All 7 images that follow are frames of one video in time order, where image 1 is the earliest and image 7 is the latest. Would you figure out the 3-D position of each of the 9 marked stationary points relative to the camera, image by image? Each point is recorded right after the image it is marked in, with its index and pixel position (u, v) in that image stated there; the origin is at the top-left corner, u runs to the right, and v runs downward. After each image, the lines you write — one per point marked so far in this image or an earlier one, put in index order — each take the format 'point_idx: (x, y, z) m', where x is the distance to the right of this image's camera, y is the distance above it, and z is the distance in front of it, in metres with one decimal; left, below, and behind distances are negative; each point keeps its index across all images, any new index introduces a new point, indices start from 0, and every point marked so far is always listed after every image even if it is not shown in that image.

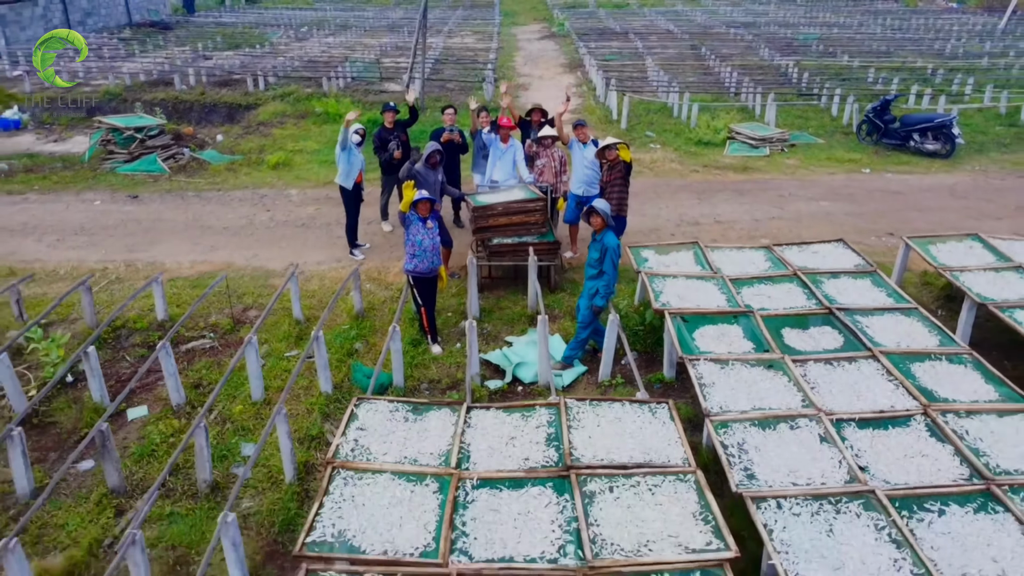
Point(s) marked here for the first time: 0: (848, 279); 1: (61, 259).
0: (+2.1, +0.1, +5.5) m
1: (-3.6, +0.2, +7.1) m
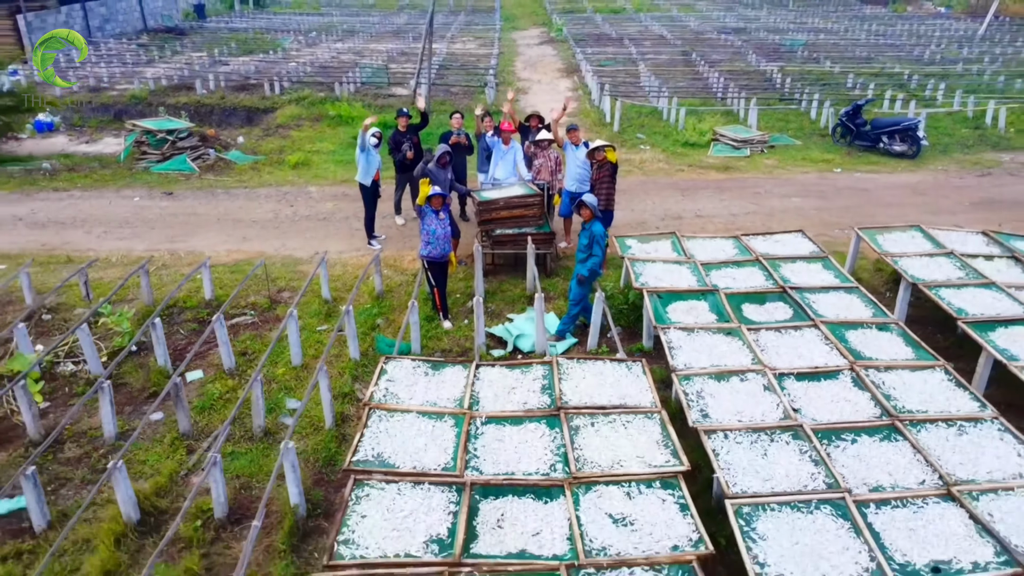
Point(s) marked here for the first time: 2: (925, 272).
0: (+2.1, +0.2, +6.4) m
1: (-3.6, +0.4, +7.9) m
2: (+2.9, +0.1, +6.2) m
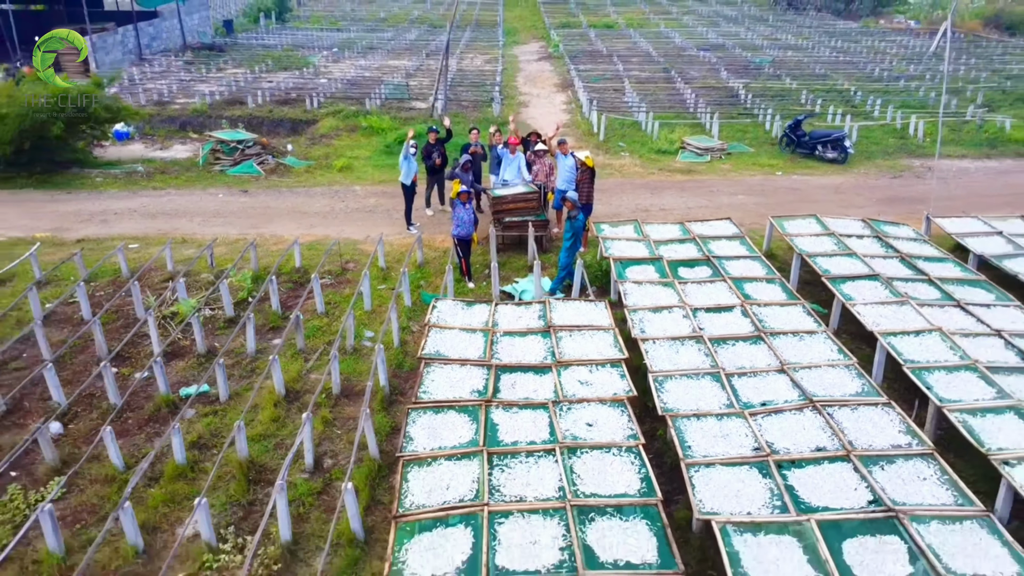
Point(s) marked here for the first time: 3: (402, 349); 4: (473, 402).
0: (+2.2, +0.5, +8.9) m
1: (-3.6, +0.7, +10.5) m
2: (+3.0, +0.4, +8.7) m
3: (-0.9, -0.5, +7.5) m
4: (-0.3, -0.8, +5.9) m
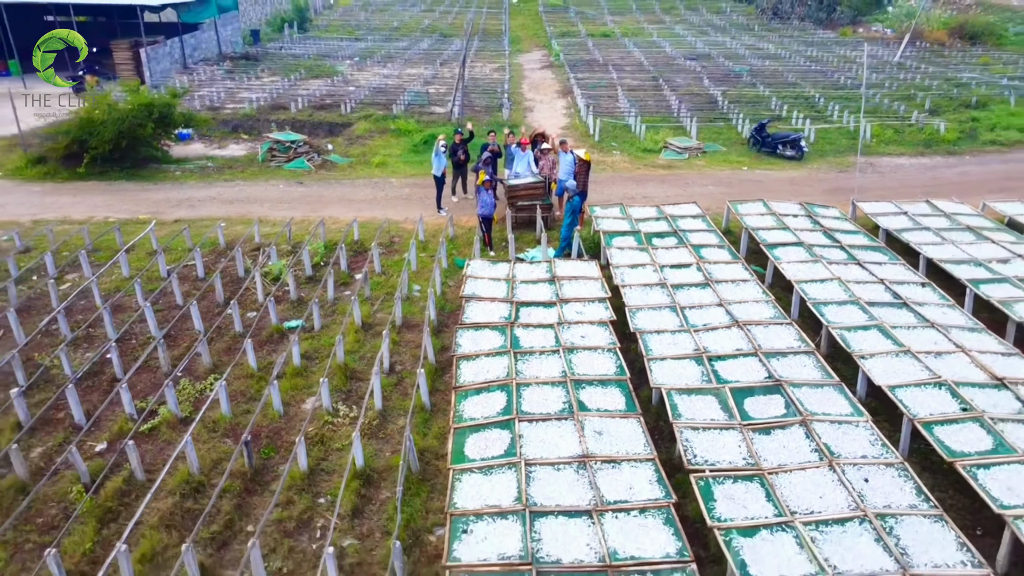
0: (+2.3, +0.9, +11.4) m
1: (-3.4, +1.1, +13.0) m
2: (+3.1, +0.8, +11.3) m
3: (-0.8, -0.1, +10.1) m
4: (-0.1, -0.3, +8.4) m
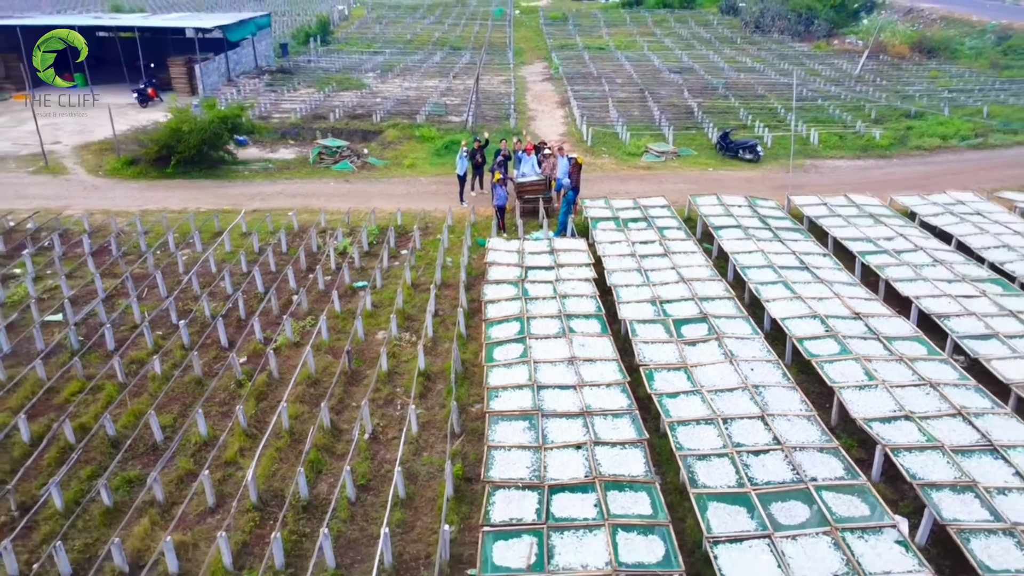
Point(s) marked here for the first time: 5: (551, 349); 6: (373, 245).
0: (+2.5, +1.3, +14.8) m
1: (-3.3, +1.5, +16.4) m
2: (+3.3, +1.3, +14.6) m
3: (-0.6, +0.3, +13.4) m
4: (0.0, +0.1, +11.8) m
5: (+0.4, -0.7, +9.9) m
6: (-2.3, +0.7, +14.4) m
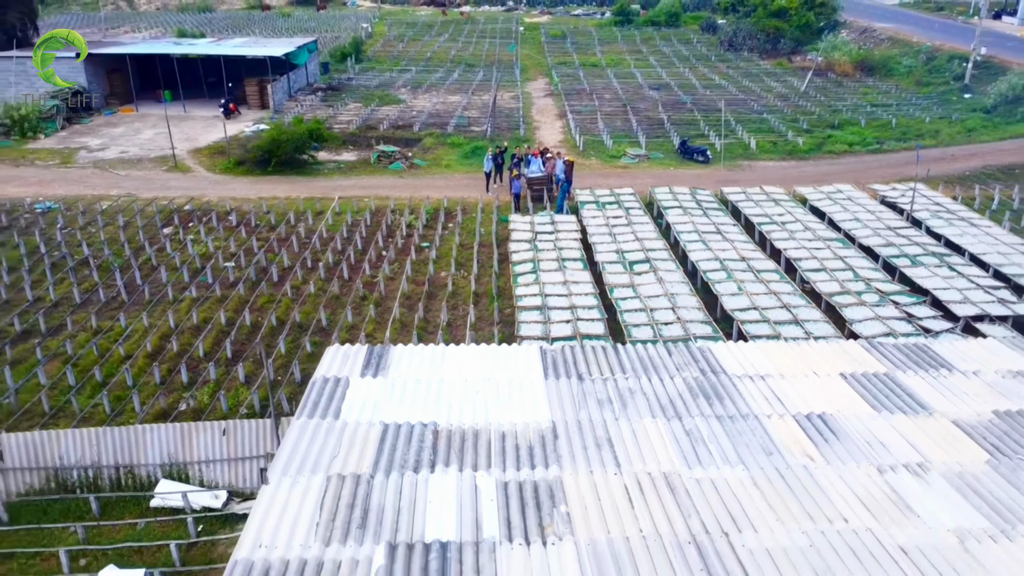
0: (+2.8, +2.2, +21.2) m
1: (-2.9, +2.4, +22.8) m
2: (+3.6, +2.2, +21.0) m
3: (-0.3, +1.2, +19.9) m
4: (+0.4, +1.0, +18.2) m
5: (+0.8, +0.2, +16.3) m
6: (-1.9, +1.6, +20.8) m
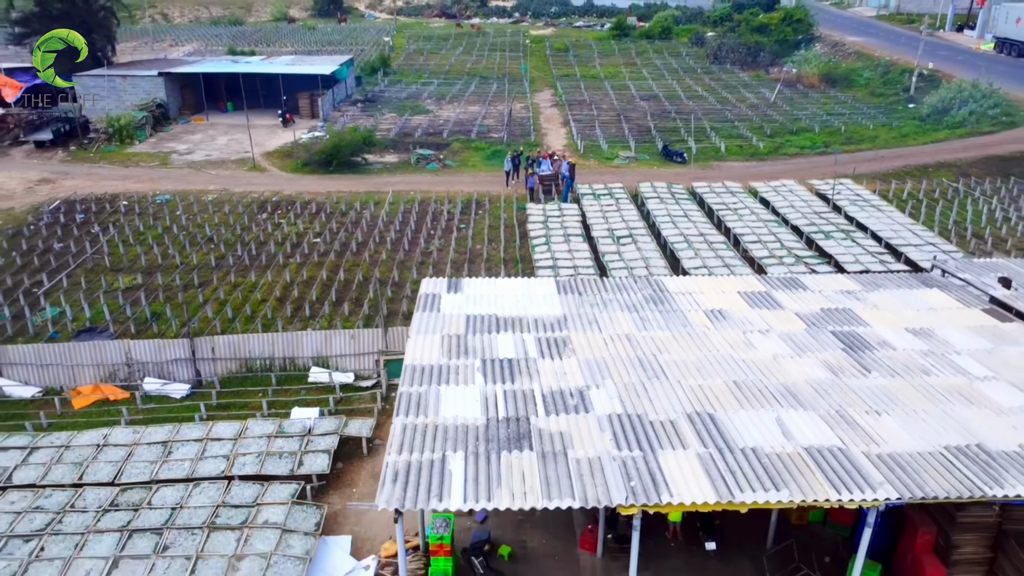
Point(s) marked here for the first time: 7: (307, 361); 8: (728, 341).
0: (+3.3, +3.1, +27.2) m
1: (-2.5, +3.3, +28.8) m
2: (+4.1, +3.0, +27.0) m
3: (+0.2, +2.1, +25.9) m
4: (+0.9, +1.8, +24.2) m
5: (+1.2, +1.1, +22.3) m
6: (-1.4, +2.4, +26.8) m
7: (-3.9, -1.4, +16.7) m
8: (+3.2, -0.8, +12.8) m
